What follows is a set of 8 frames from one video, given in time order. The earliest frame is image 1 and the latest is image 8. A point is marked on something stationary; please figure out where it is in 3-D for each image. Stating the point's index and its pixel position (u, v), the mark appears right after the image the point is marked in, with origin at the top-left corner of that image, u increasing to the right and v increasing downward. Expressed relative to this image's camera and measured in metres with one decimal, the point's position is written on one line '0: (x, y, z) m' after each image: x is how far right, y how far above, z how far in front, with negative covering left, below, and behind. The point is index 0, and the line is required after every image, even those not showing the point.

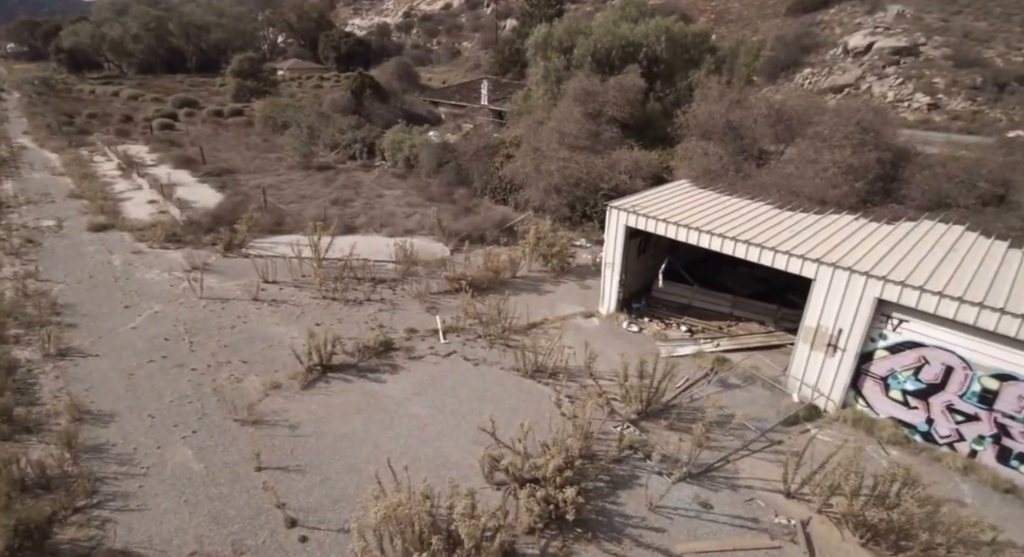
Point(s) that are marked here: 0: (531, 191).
0: (+0.6, +2.7, +18.4) m
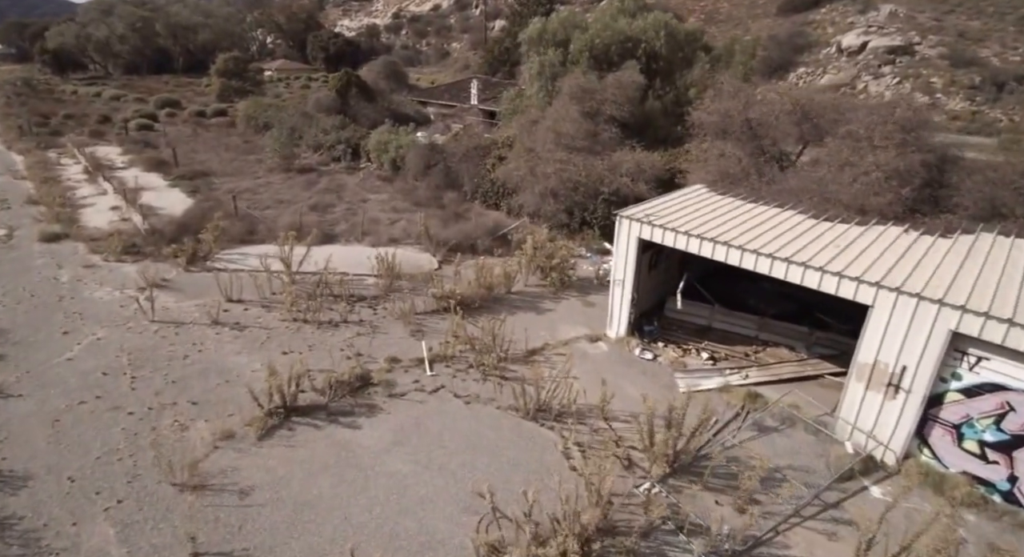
0: (+0.4, +2.4, +17.0) m
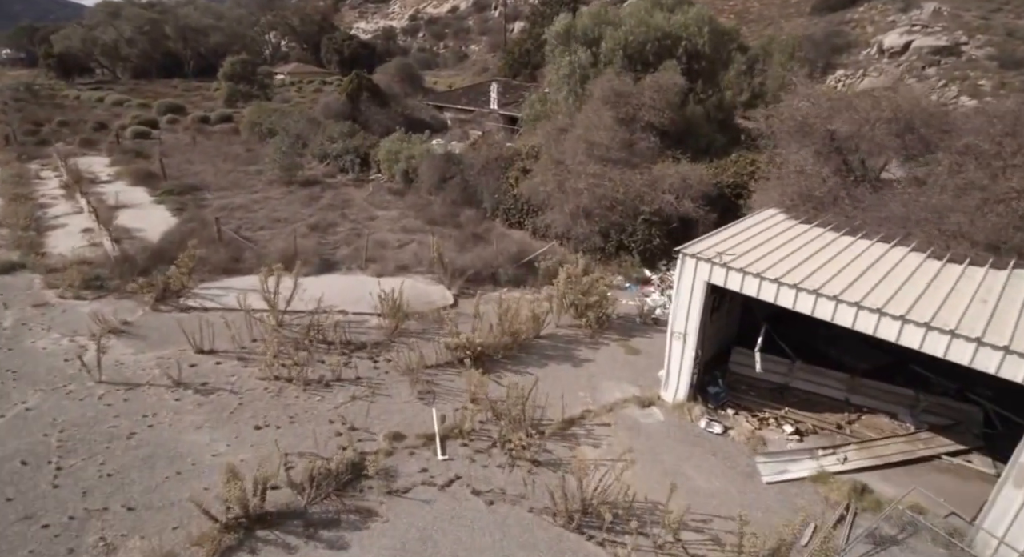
0: (+1.0, +1.6, +15.0) m
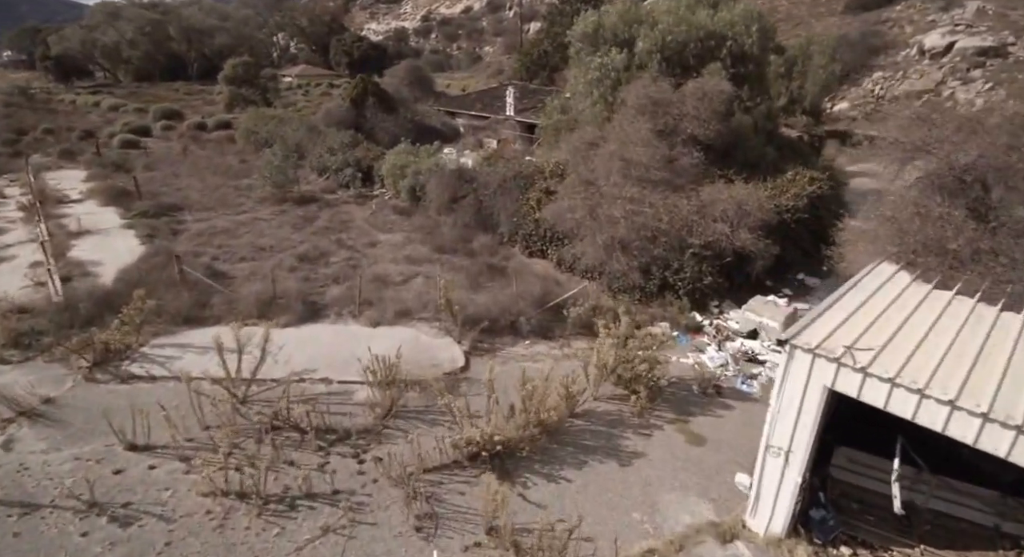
0: (+1.5, +0.7, +12.8) m
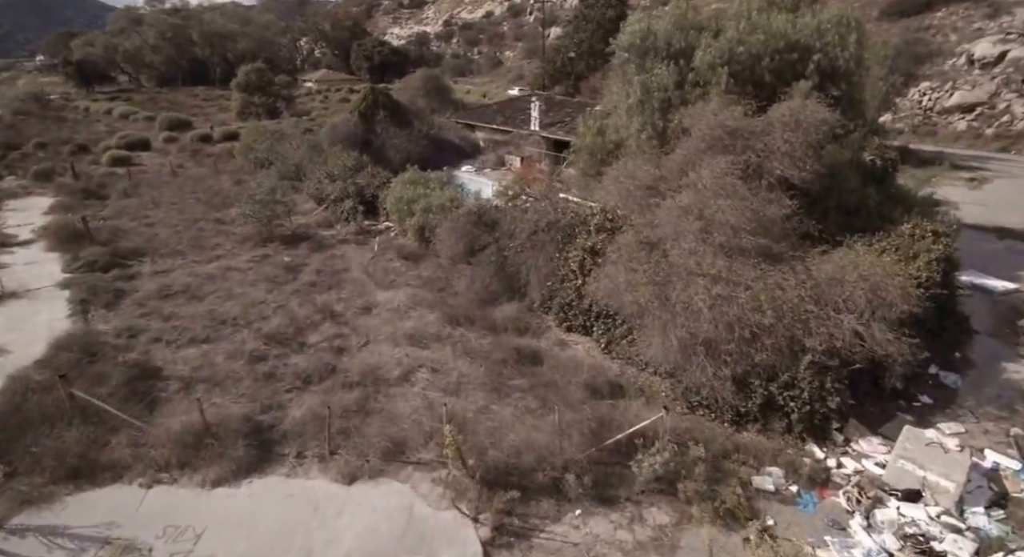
0: (+2.1, -0.9, +9.2) m
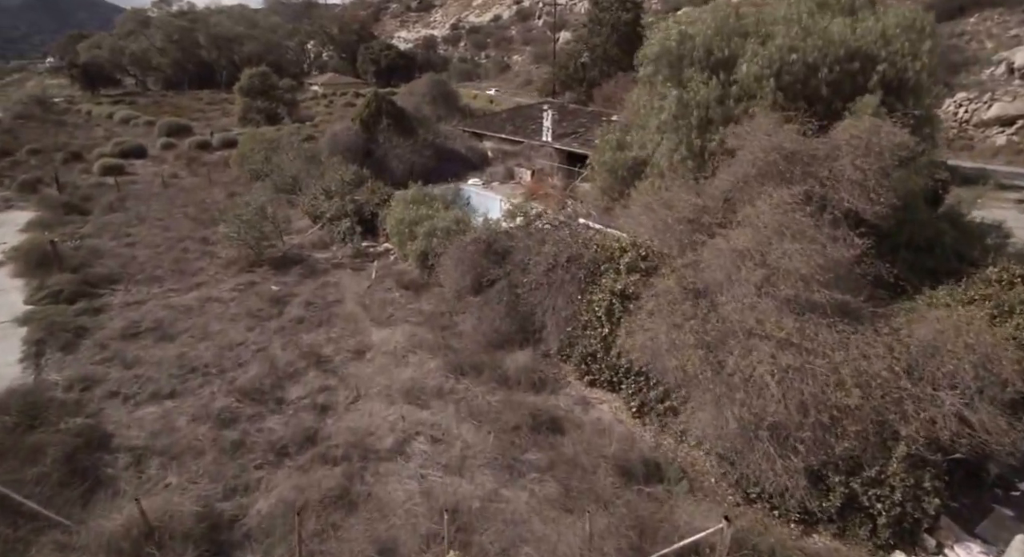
0: (+2.3, -1.6, +7.7) m
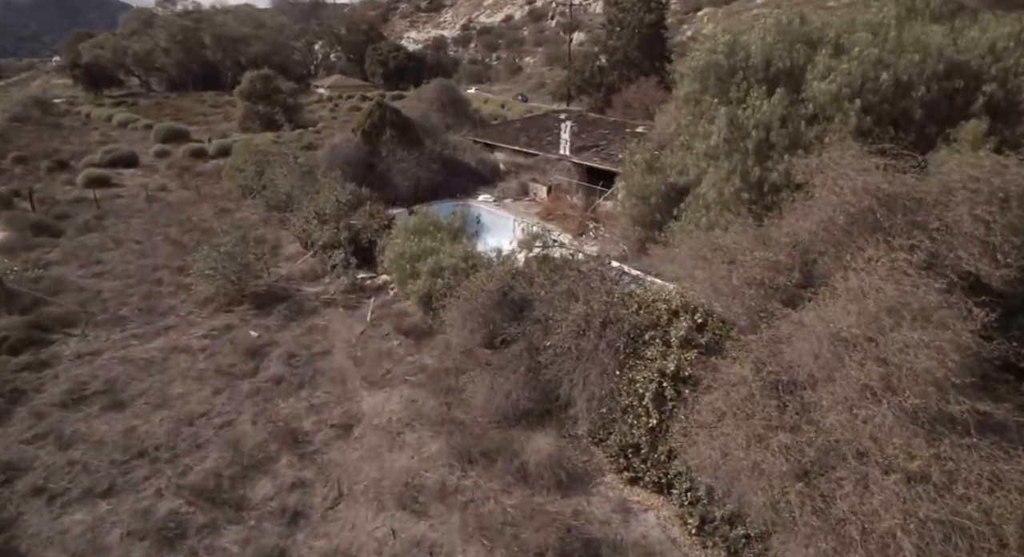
0: (+2.5, -2.5, +5.7) m
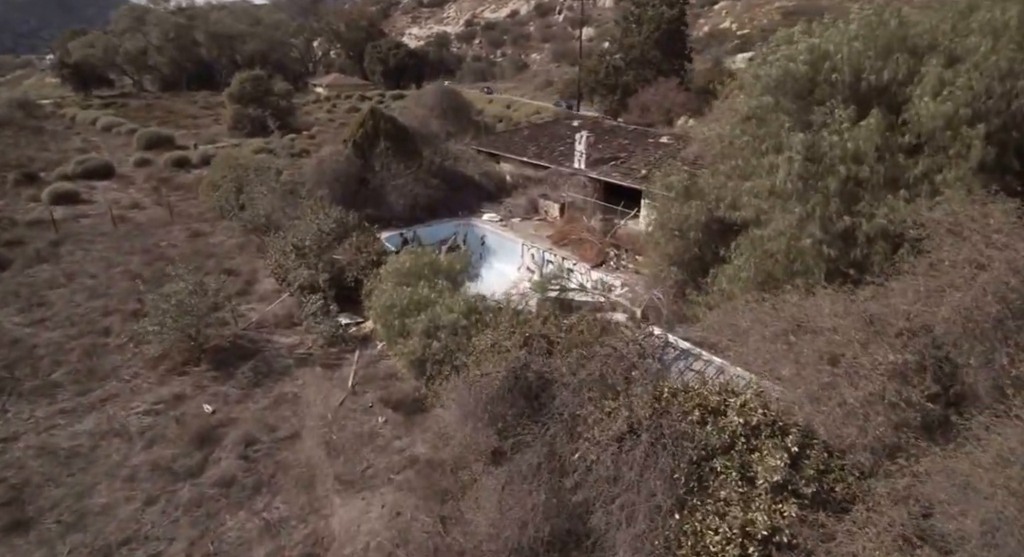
0: (+2.7, -3.6, +3.6) m
